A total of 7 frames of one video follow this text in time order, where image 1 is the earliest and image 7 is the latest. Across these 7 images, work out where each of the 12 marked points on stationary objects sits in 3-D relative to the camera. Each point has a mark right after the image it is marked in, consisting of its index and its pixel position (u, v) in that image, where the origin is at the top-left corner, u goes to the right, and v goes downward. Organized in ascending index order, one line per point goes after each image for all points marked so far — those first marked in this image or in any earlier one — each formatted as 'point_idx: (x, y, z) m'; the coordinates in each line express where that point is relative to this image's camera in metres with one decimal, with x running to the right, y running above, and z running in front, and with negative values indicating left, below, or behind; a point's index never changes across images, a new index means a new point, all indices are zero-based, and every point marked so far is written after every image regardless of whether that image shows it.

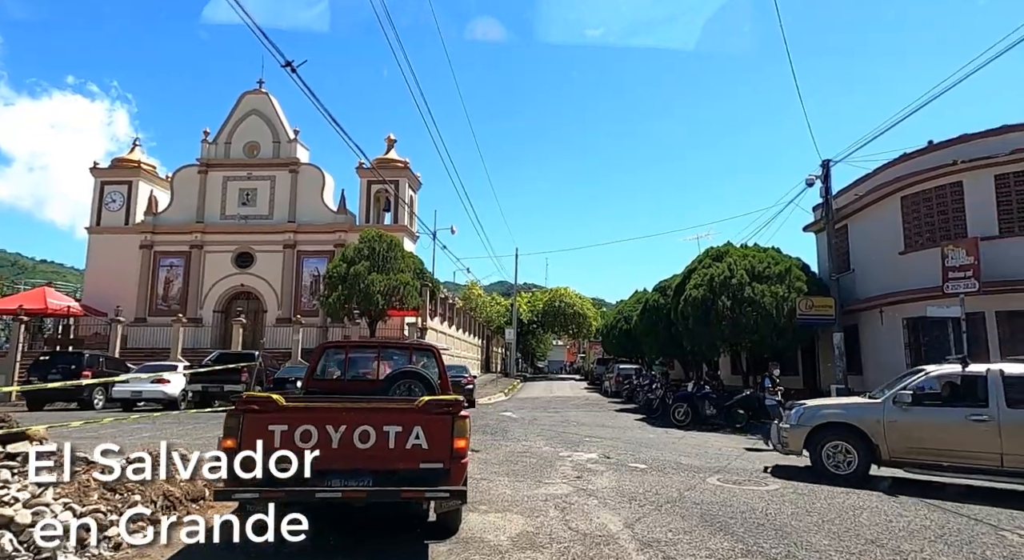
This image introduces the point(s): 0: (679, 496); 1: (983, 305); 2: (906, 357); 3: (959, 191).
0: (+1.8, -2.3, +6.8) m
1: (+9.8, -0.5, +13.6) m
2: (+9.0, -1.8, +15.0) m
3: (+9.6, +1.9, +14.0) m
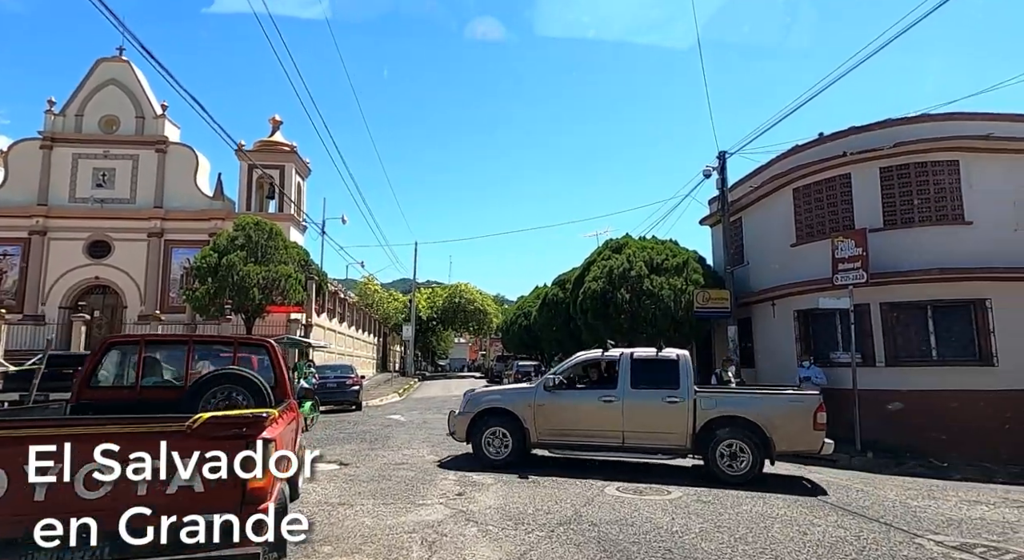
0: (+0.6, -2.1, +5.9) m
1: (+7.5, -0.4, +13.7) m
2: (+6.6, -1.6, +15.1) m
3: (+7.3, +2.1, +14.2) m
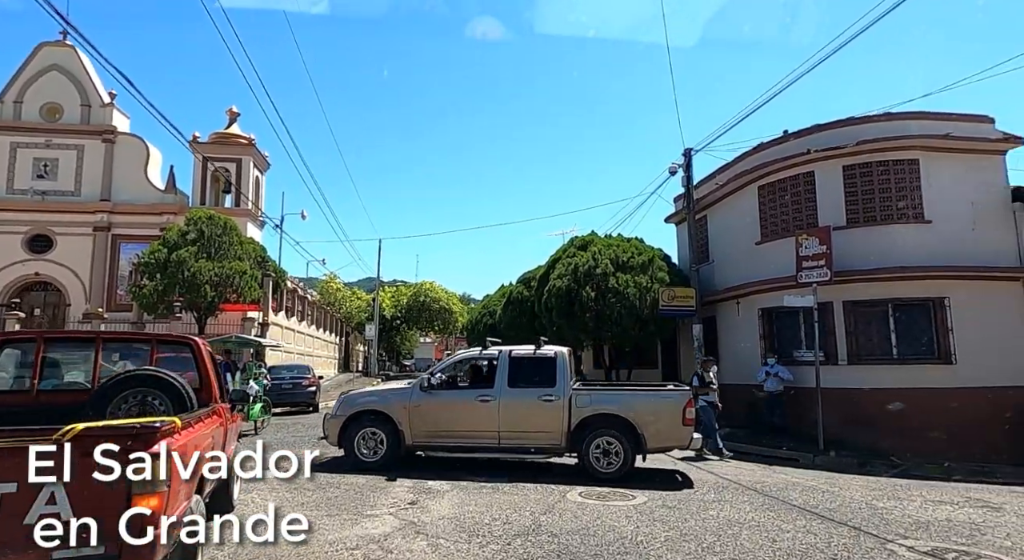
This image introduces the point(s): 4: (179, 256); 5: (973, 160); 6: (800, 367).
0: (+0.2, -2.1, +5.5) m
1: (+6.7, -0.3, +13.7) m
2: (+5.7, -1.6, +15.0) m
3: (+6.5, +2.2, +14.1) m
4: (-9.8, +0.7, +19.2) m
5: (+9.5, +2.5, +13.5) m
6: (+6.2, -1.9, +14.1) m
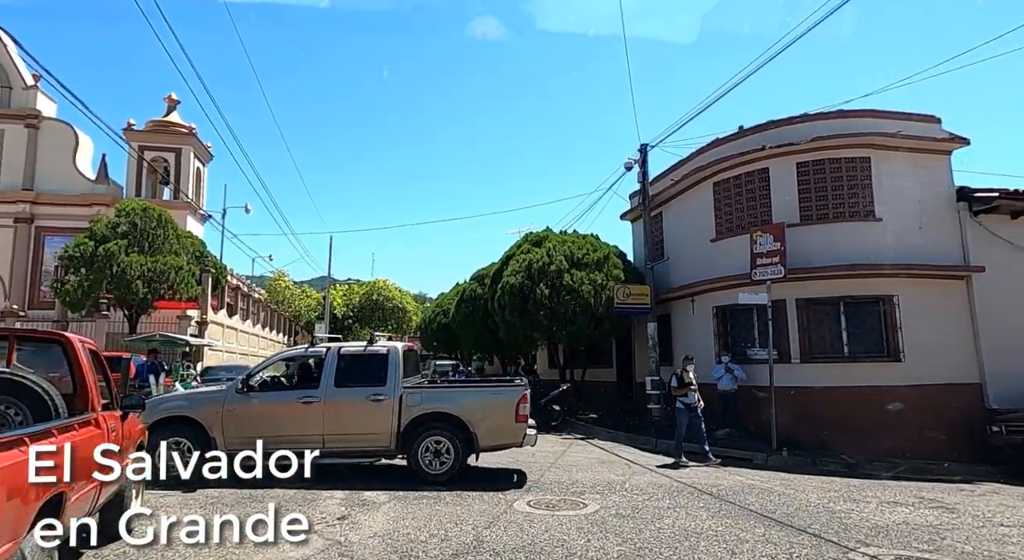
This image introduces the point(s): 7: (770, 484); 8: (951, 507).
0: (-0.3, -2.0, +5.0) m
1: (+5.7, -0.3, +13.6) m
2: (+4.6, -1.5, +14.8) m
3: (+5.5, +2.2, +14.0) m
4: (-11.1, +0.8, +18.0) m
5: (+8.5, +2.5, +13.6) m
6: (+5.2, -1.8, +13.9) m
7: (+3.5, -2.8, +8.9) m
8: (+5.3, -2.7, +7.9) m
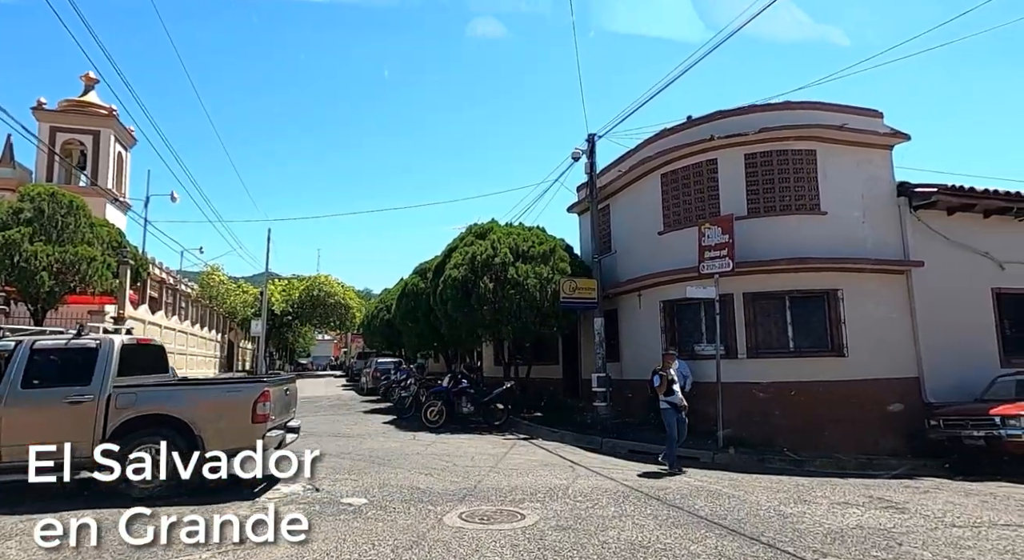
0: (-0.8, -1.9, +4.3) m
1: (+4.5, -0.2, +13.3) m
2: (+3.3, -1.4, +14.5) m
3: (+4.2, +2.3, +13.7) m
4: (-12.6, +1.0, +16.4) m
5: (+7.3, +2.6, +13.5) m
6: (+3.9, -1.7, +13.6) m
7: (+2.7, -2.7, +8.5) m
8: (+4.6, -2.6, +7.6) m
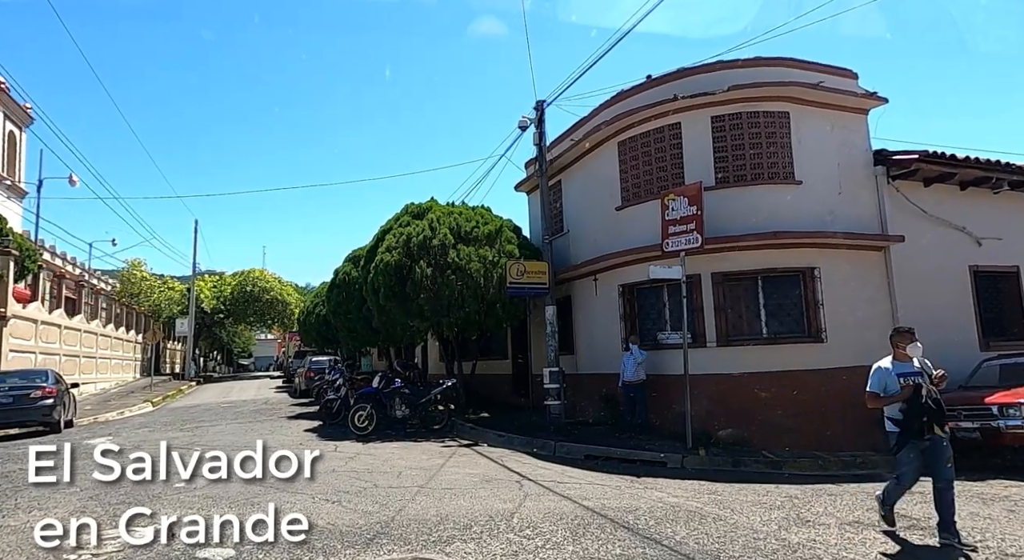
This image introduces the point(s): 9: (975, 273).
0: (-1.2, -1.7, +2.5) m
1: (+3.4, +0.2, +11.8) m
2: (+2.1, -1.0, +12.9) m
3: (+3.1, +2.7, +12.2) m
4: (-13.9, +1.2, +13.6) m
5: (+6.2, +3.1, +12.2) m
6: (+2.8, -1.3, +12.1) m
7: (+2.0, -2.3, +6.9) m
8: (+3.9, -2.3, +6.2) m
9: (+9.3, +0.1, +13.0) m
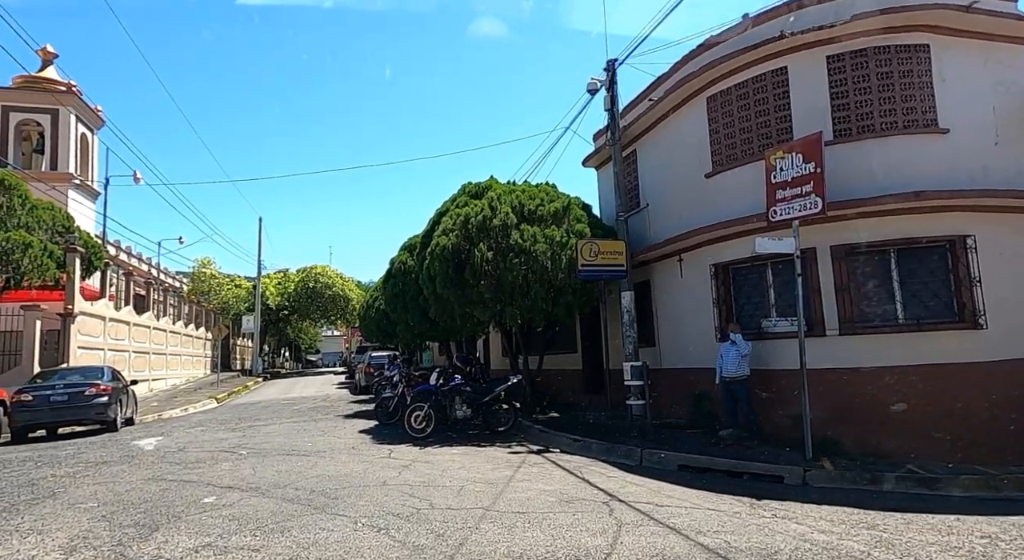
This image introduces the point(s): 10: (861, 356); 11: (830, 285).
0: (-0.9, -1.4, +1.0) m
1: (+4.6, +0.6, +9.8) m
2: (+3.4, -0.6, +11.0) m
3: (+4.2, +3.1, +10.2) m
4: (-12.5, +1.3, +13.3) m
5: (+7.3, +3.5, +9.9) m
6: (+4.0, -1.0, +10.1) m
7: (+2.7, -2.0, +5.0) m
8: (+4.6, -2.0, +4.2) m
9: (+10.5, +0.6, +10.4) m
10: (+5.0, -1.1, +9.3) m
11: (+4.7, -0.1, +9.7) m
